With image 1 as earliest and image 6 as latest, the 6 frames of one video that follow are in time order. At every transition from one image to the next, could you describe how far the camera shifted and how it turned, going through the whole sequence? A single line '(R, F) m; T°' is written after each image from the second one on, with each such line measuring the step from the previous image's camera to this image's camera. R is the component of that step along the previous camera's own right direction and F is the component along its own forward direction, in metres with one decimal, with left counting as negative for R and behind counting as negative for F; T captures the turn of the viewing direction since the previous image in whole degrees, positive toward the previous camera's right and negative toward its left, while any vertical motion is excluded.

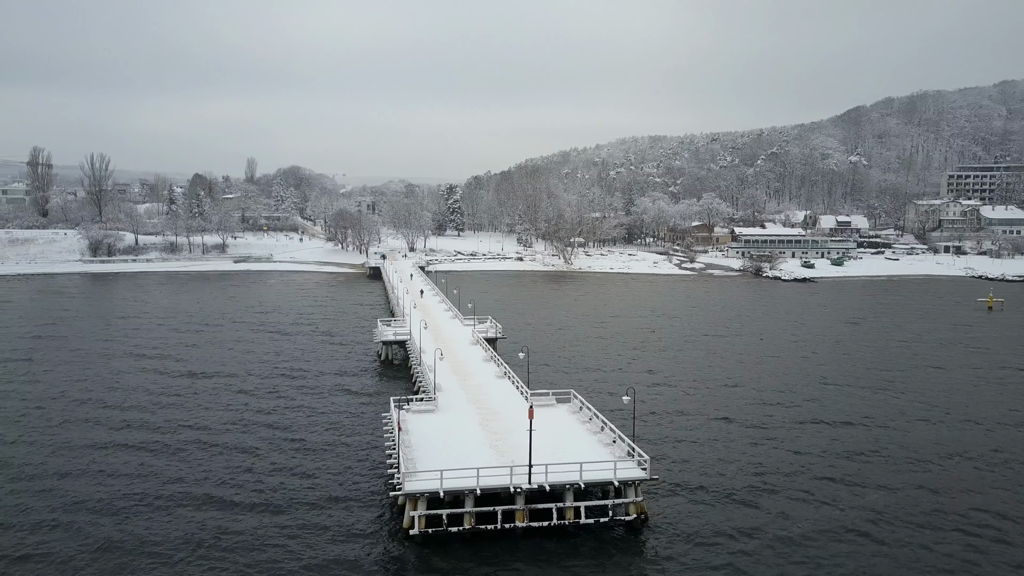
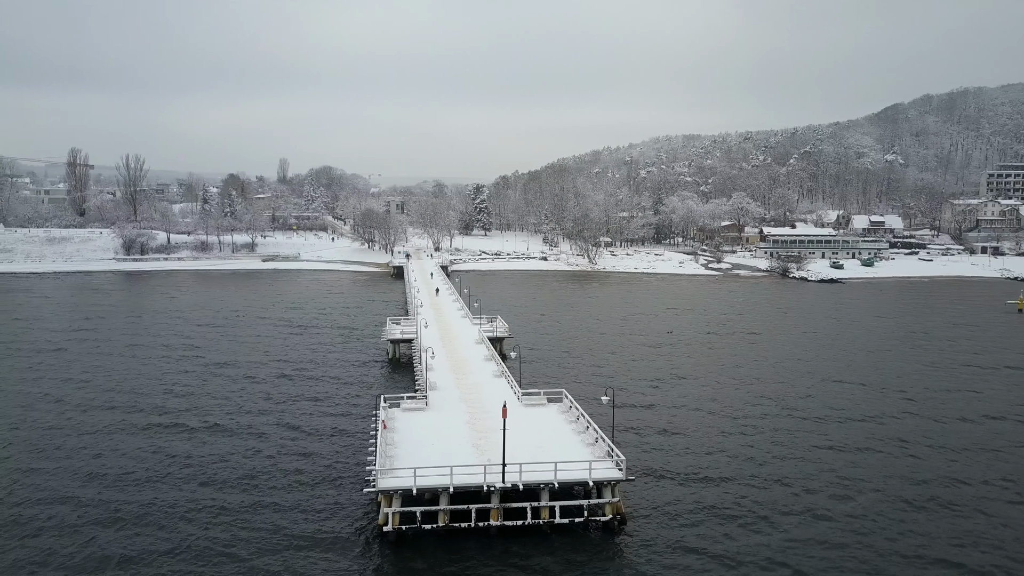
(+1.0, 0.0) m; -2°
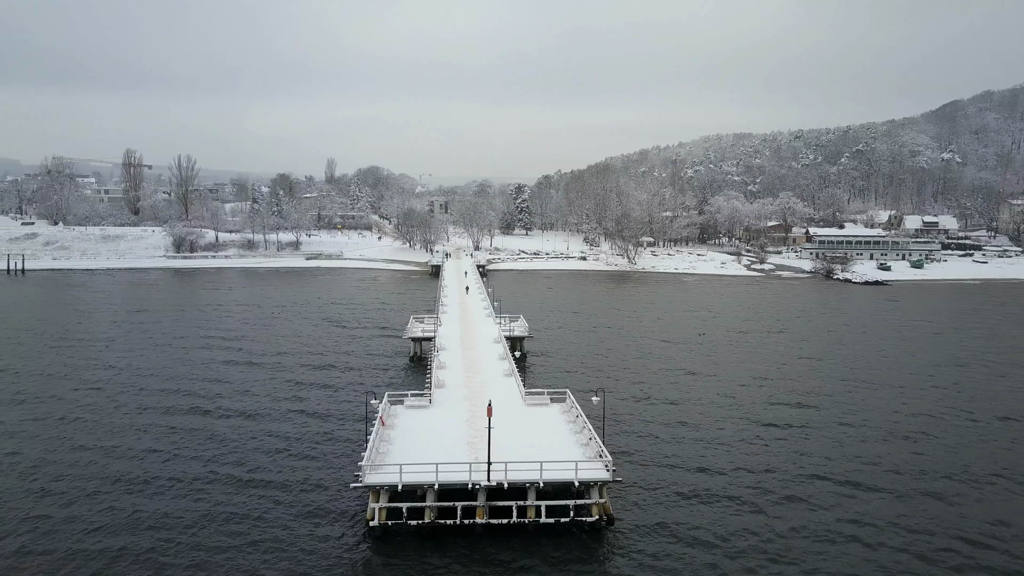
(+1.0, 0.0) m; -3°
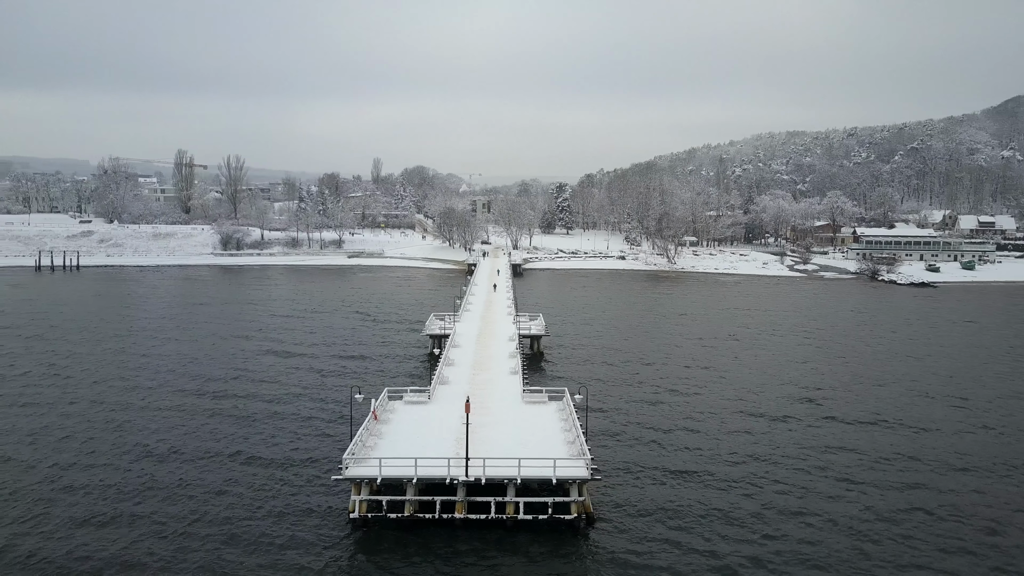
(+1.2, -0.1) m; -3°
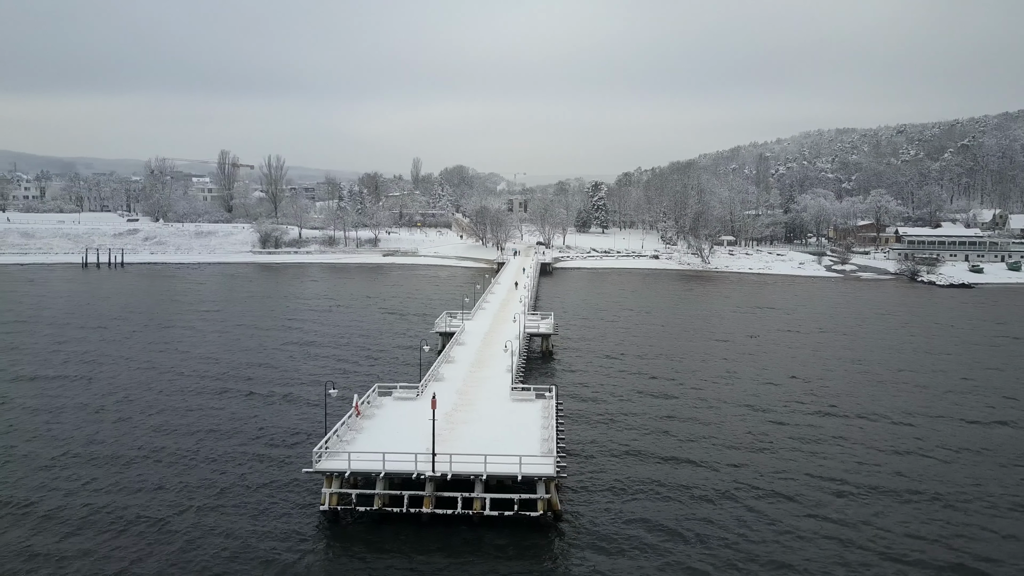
(+1.3, -0.1) m; -3°
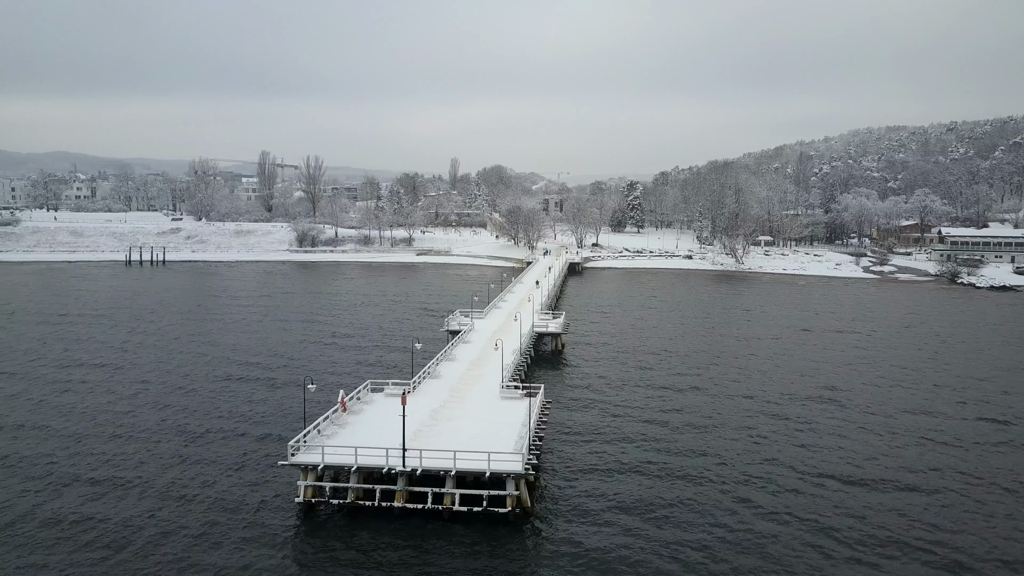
(+1.3, -0.1) m; -3°
